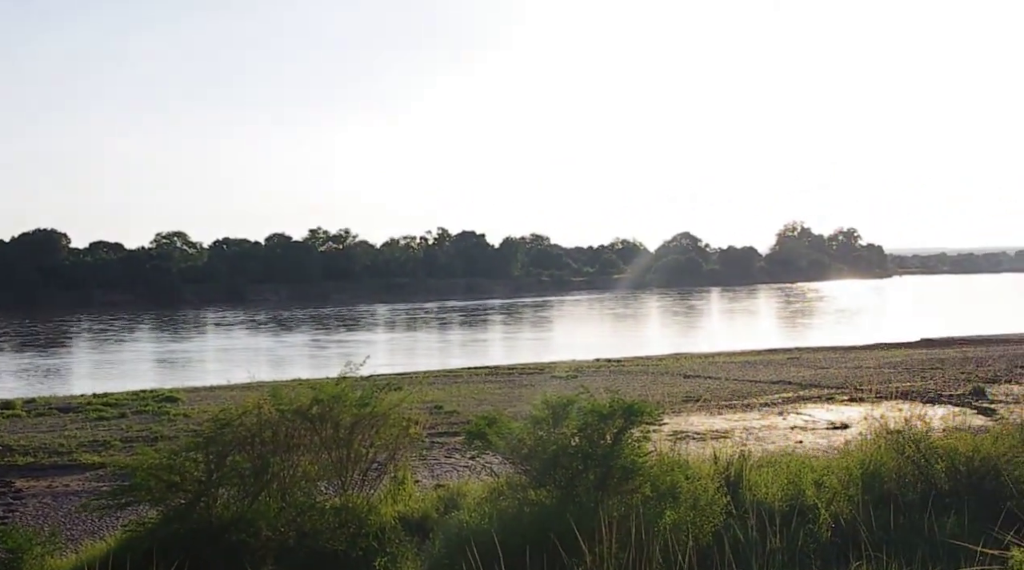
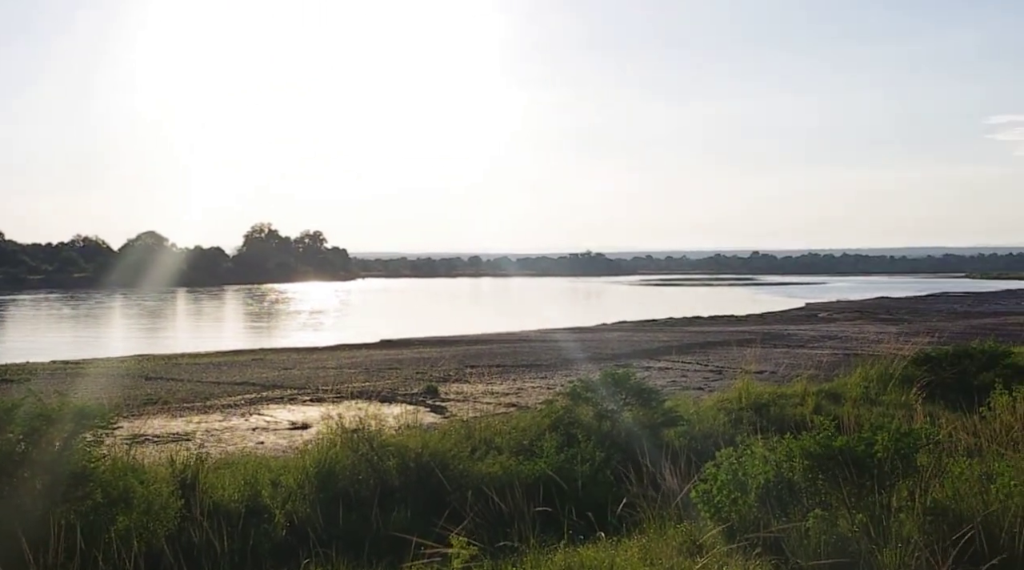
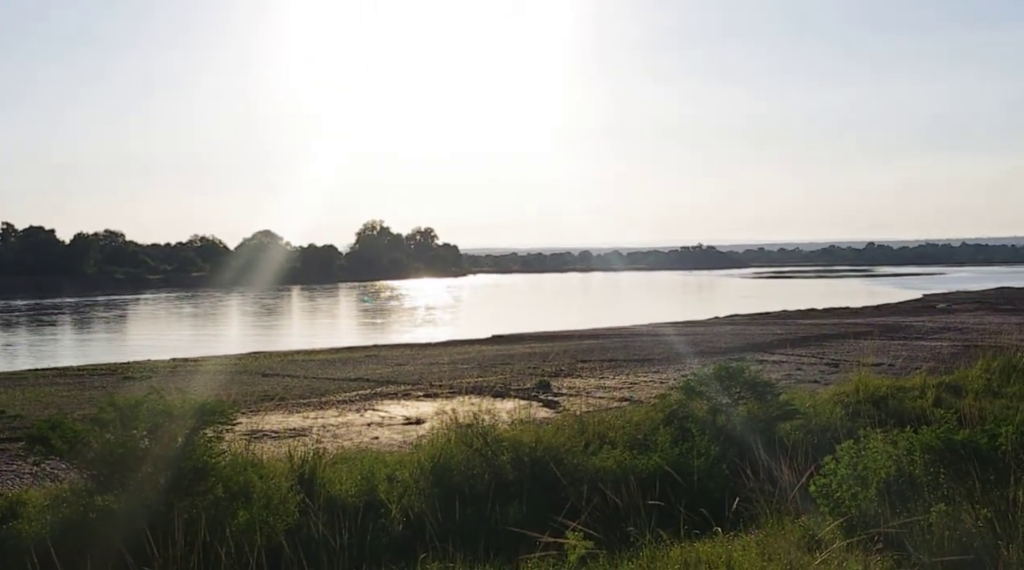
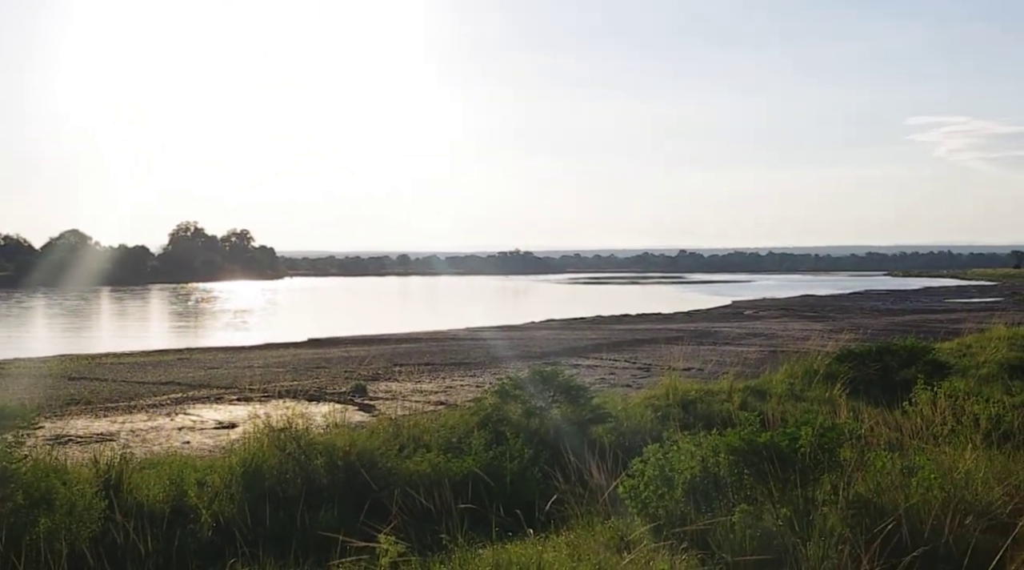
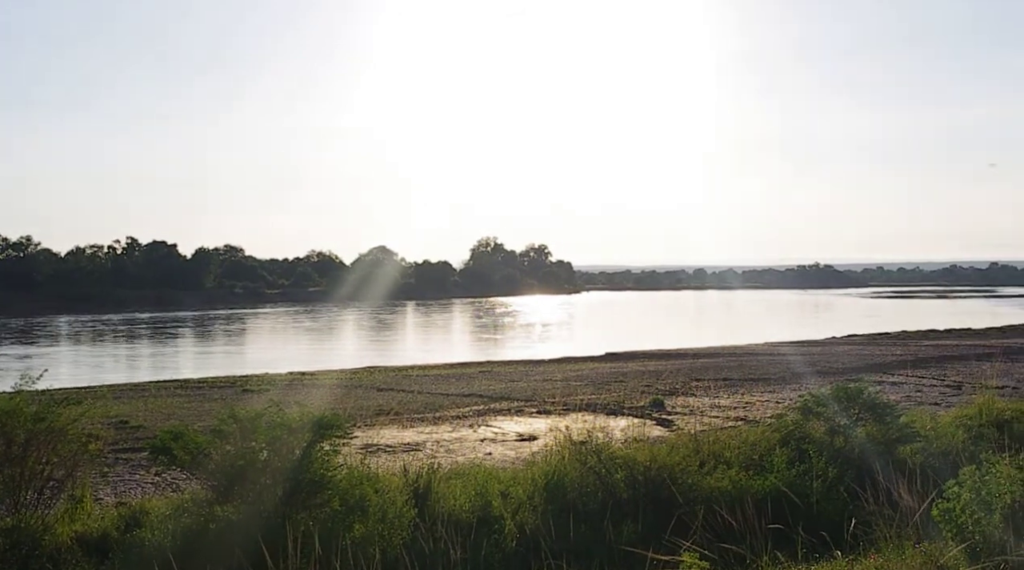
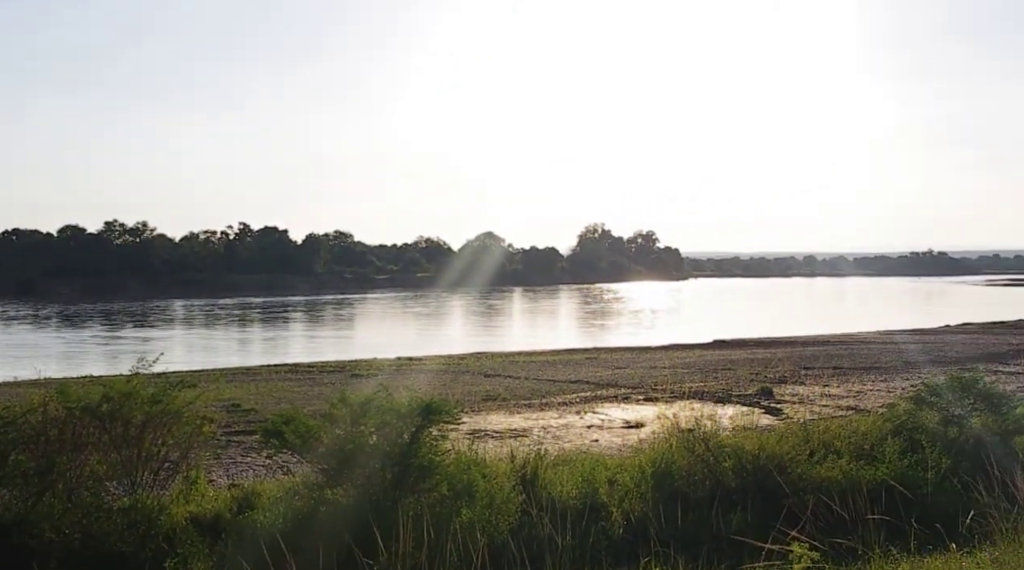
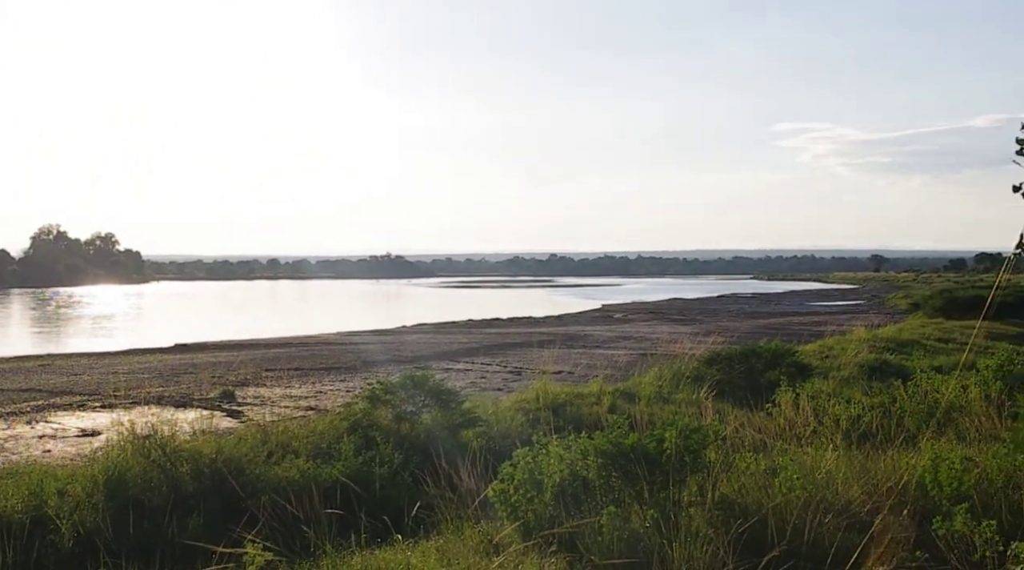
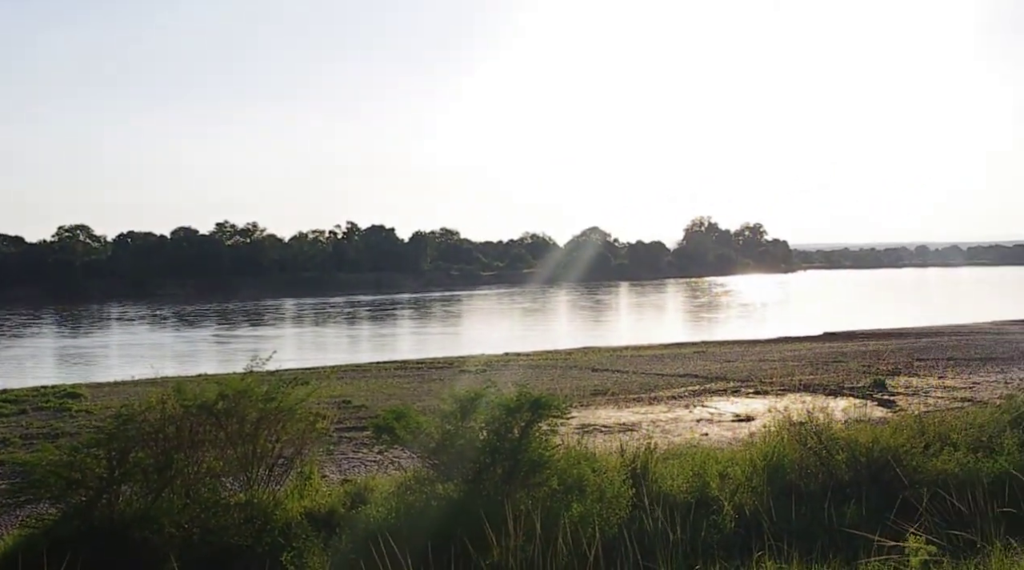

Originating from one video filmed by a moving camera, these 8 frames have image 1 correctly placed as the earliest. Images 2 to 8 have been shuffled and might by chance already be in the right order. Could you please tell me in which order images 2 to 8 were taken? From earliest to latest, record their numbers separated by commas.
8, 6, 5, 3, 2, 4, 7
